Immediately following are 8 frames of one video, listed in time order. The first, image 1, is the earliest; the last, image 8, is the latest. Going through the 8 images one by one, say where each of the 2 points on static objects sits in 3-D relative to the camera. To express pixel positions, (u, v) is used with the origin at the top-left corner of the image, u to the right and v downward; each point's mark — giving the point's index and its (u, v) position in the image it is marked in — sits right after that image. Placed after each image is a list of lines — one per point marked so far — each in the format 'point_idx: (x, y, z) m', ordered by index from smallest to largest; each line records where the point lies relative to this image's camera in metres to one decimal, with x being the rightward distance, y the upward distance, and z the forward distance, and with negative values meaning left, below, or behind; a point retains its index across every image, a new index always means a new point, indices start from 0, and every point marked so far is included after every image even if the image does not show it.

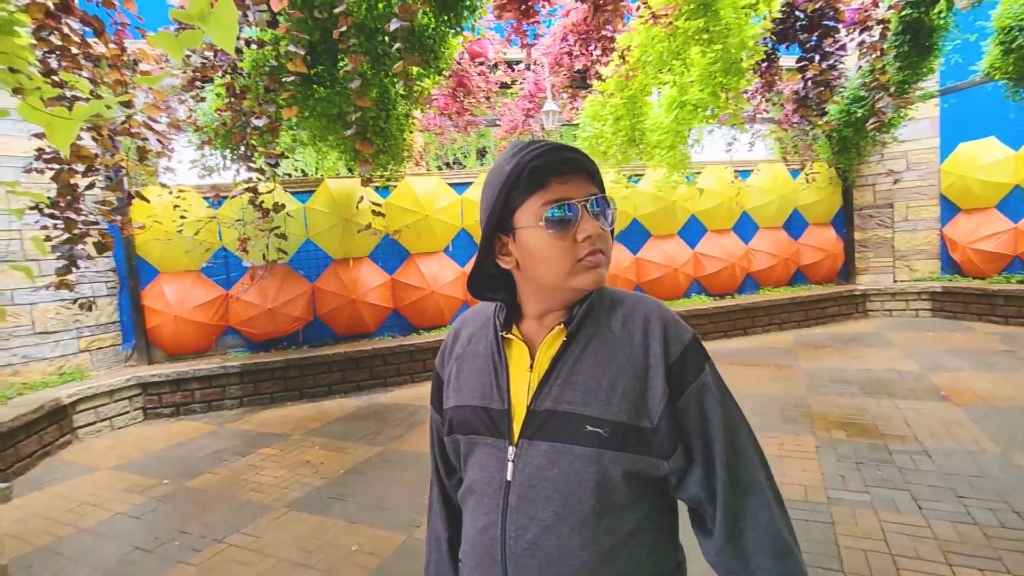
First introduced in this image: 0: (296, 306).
0: (-2.4, -0.2, +5.7) m
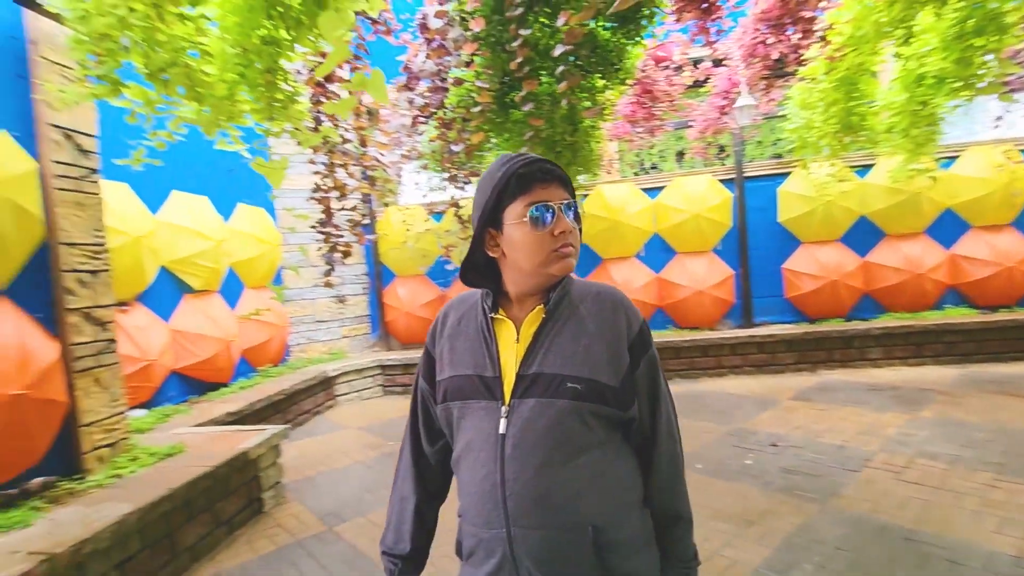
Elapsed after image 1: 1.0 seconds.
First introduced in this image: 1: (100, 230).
0: (-0.2, -0.2, +6.4) m
1: (-2.2, +0.3, +2.8) m
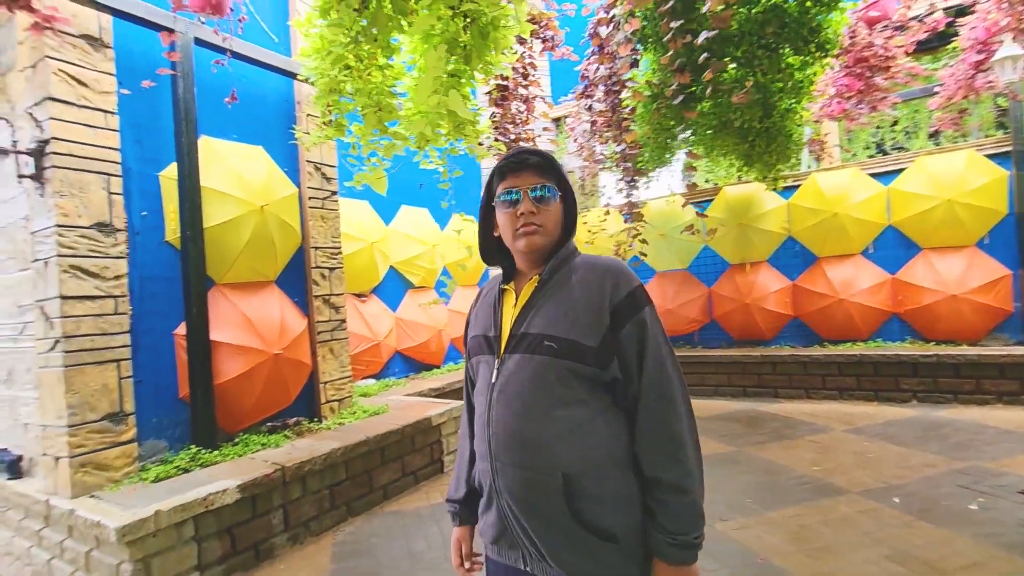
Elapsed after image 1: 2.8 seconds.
0: (+2.1, -0.2, +6.2) m
1: (-1.2, +0.4, +3.7) m
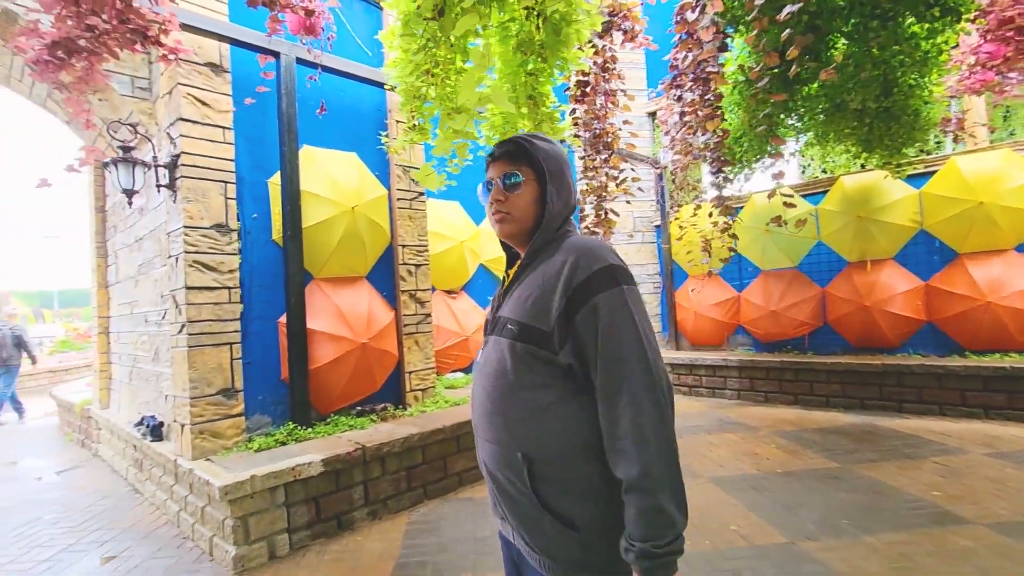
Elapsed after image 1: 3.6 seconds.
0: (+3.1, -0.2, +5.7) m
1: (-0.7, +0.4, +3.9) m
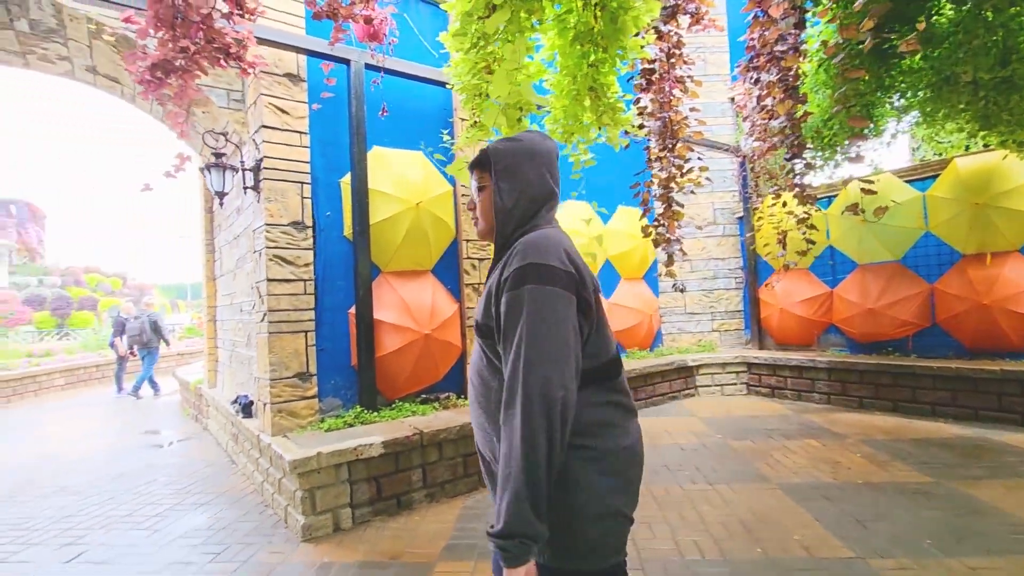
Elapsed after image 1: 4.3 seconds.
0: (+3.8, -0.2, +5.1) m
1: (-0.2, +0.4, +4.0) m
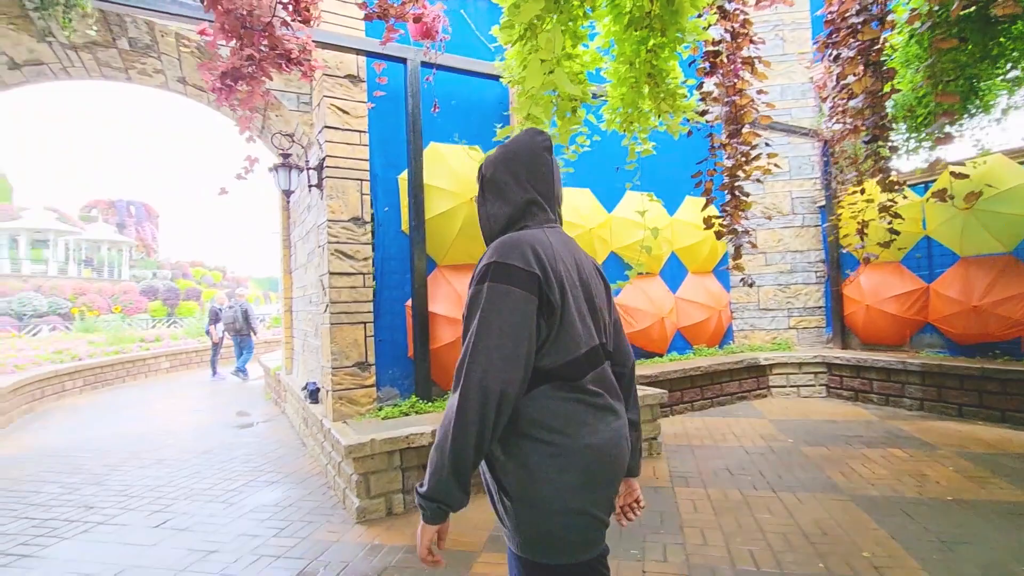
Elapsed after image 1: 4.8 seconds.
0: (+4.3, -0.2, +4.5) m
1: (+0.2, +0.5, +4.0) m
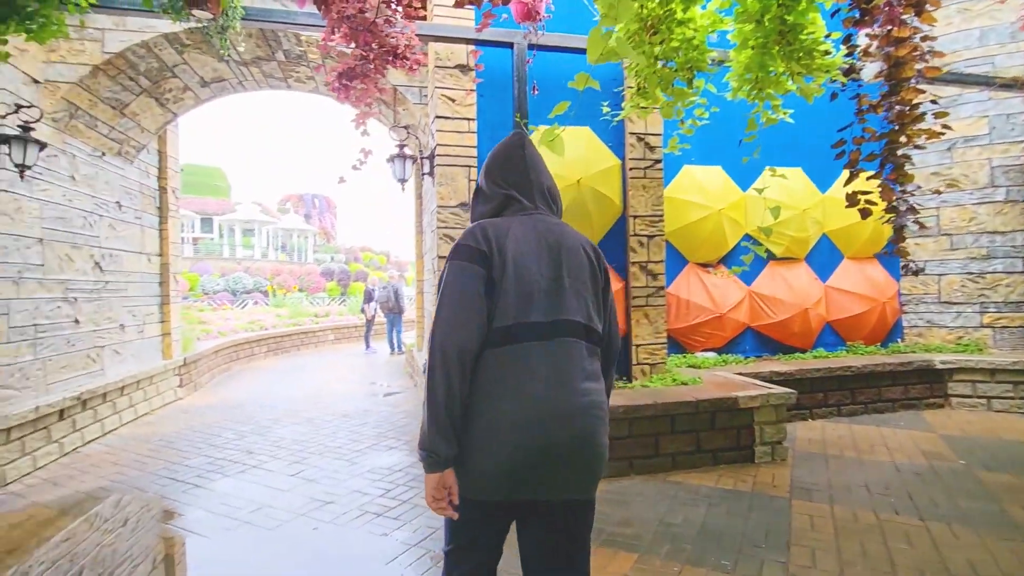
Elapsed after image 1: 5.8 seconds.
0: (+5.1, -0.1, +3.2) m
1: (+1.0, +0.6, +3.7) m
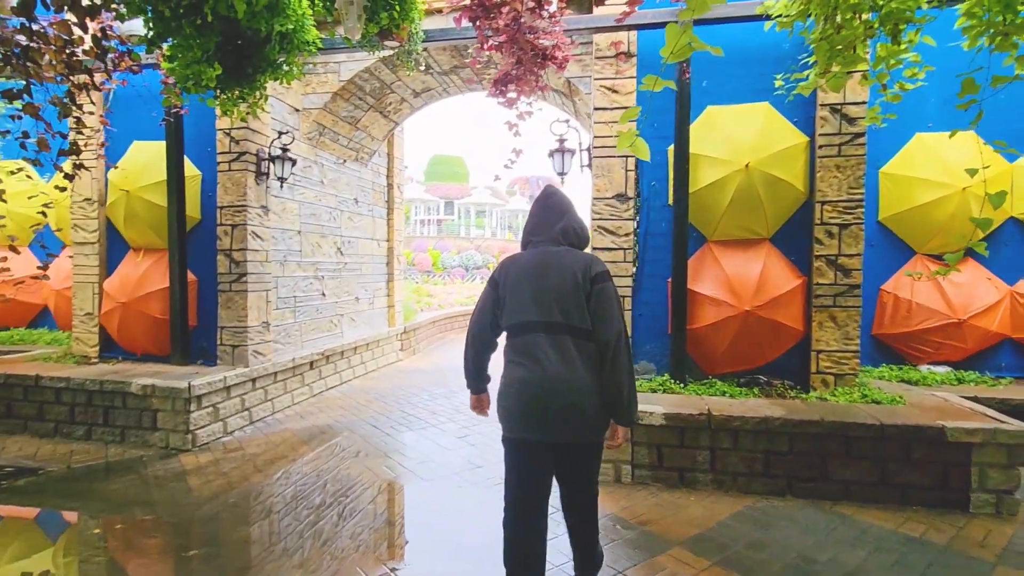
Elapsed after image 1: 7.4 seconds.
0: (+5.6, -0.3, +1.1) m
1: (+2.0, +0.6, +3.2) m
